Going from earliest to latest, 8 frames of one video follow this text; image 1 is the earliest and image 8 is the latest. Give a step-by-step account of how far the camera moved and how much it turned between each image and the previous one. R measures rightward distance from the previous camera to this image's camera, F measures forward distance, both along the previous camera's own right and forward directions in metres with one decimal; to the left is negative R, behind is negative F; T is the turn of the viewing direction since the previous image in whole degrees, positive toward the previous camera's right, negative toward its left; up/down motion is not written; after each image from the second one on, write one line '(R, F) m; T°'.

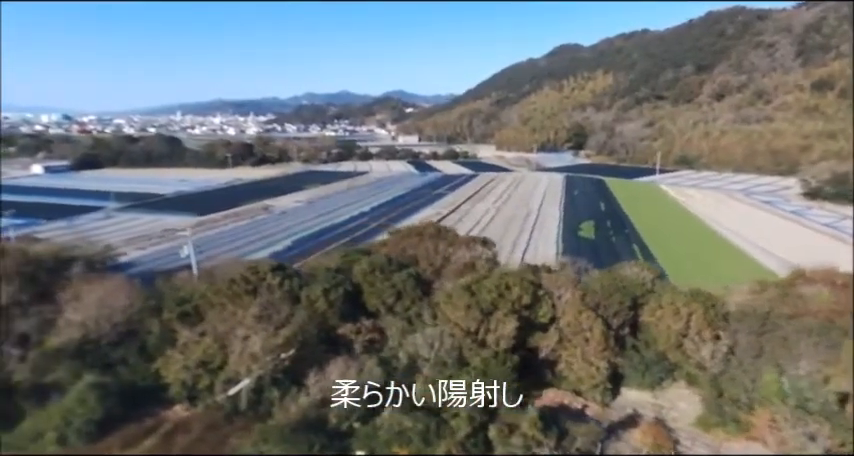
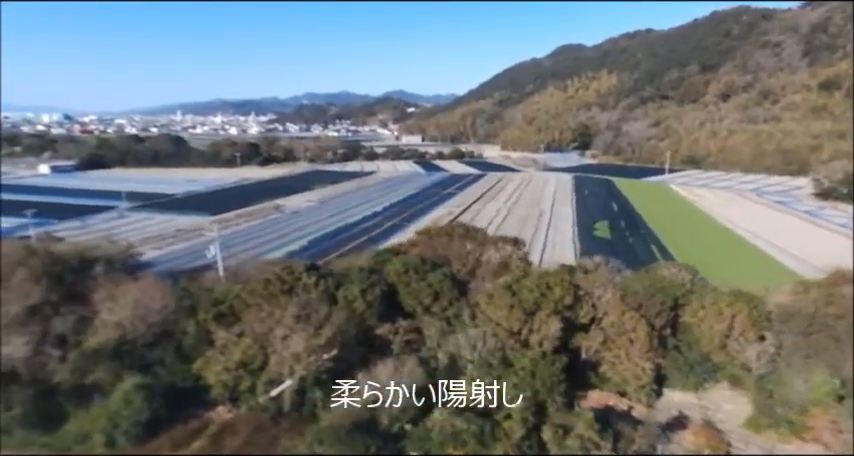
(-0.4, 0.0) m; 0°
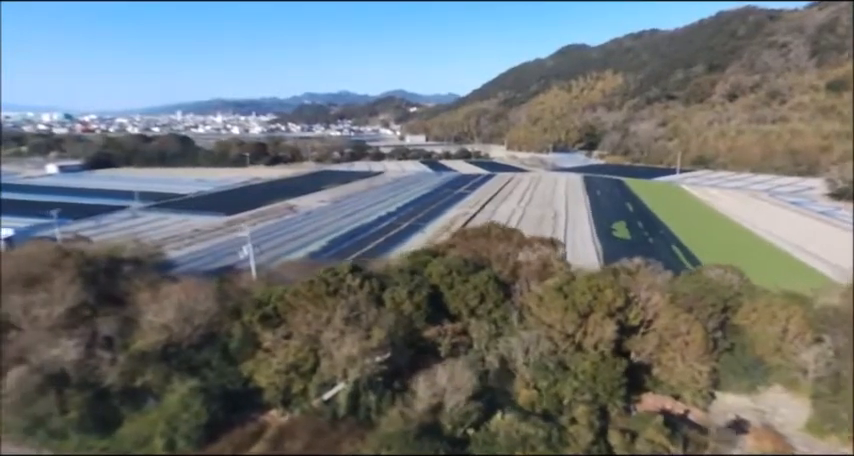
(-0.5, 0.0) m; 0°
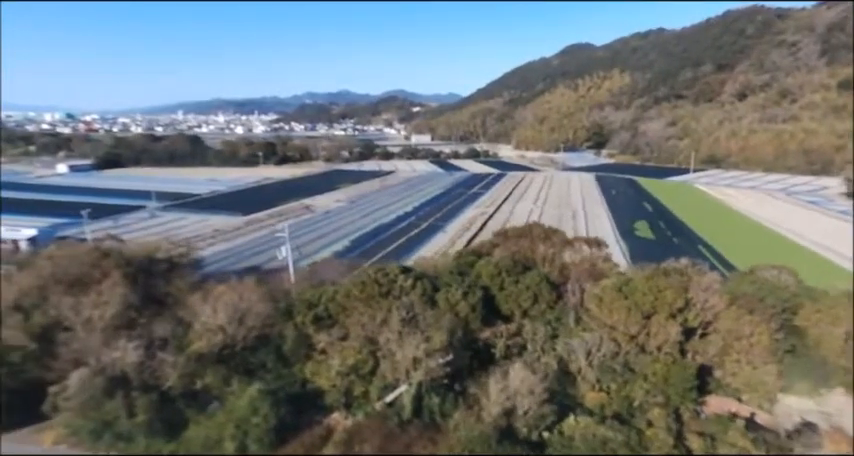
(-0.6, +0.1) m; 0°
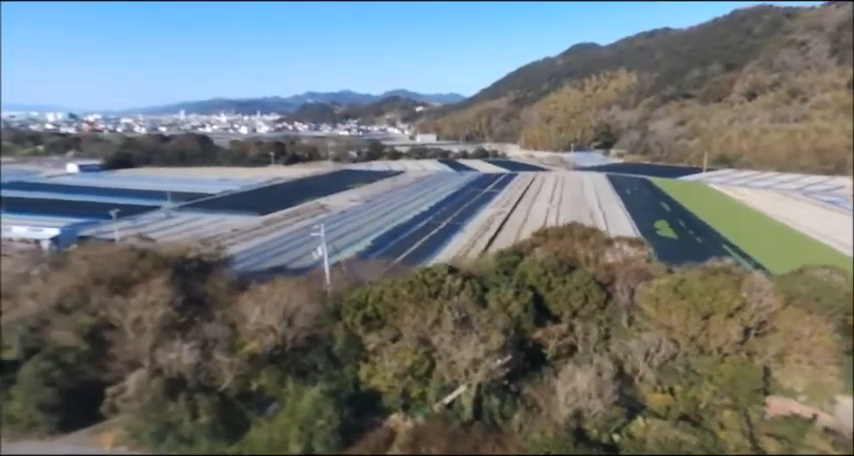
(-0.5, +0.1) m; 0°
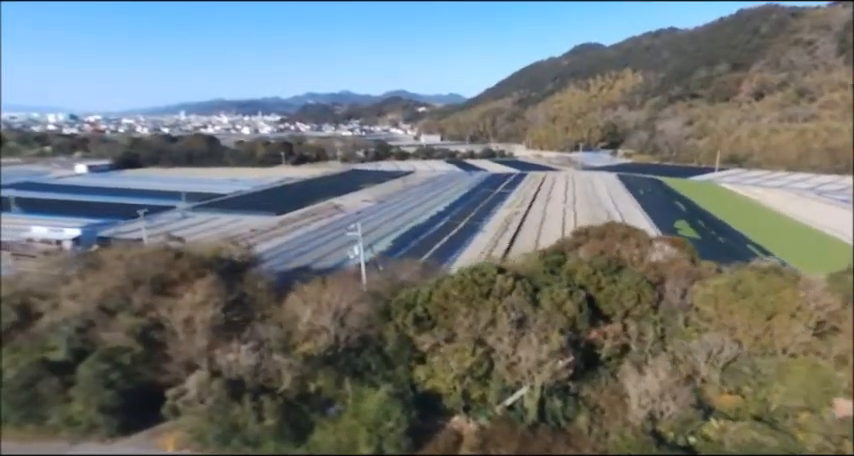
(-0.5, +0.1) m; 0°
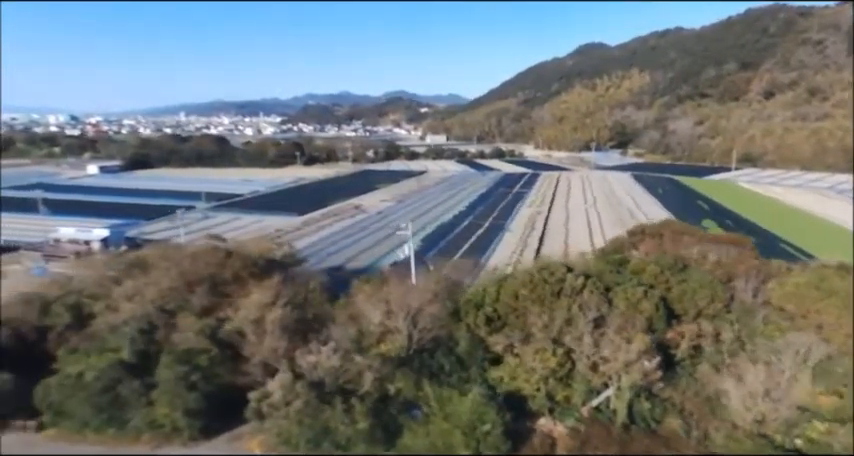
(-0.7, +0.1) m; 0°
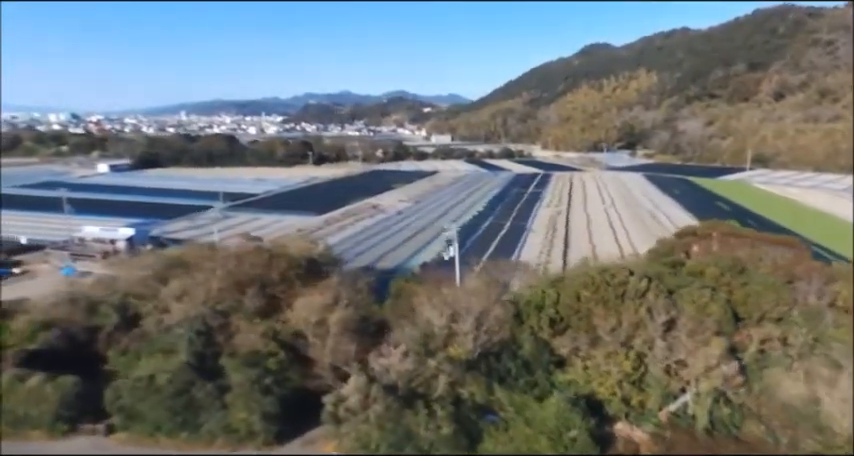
(-0.6, +0.1) m; 0°
